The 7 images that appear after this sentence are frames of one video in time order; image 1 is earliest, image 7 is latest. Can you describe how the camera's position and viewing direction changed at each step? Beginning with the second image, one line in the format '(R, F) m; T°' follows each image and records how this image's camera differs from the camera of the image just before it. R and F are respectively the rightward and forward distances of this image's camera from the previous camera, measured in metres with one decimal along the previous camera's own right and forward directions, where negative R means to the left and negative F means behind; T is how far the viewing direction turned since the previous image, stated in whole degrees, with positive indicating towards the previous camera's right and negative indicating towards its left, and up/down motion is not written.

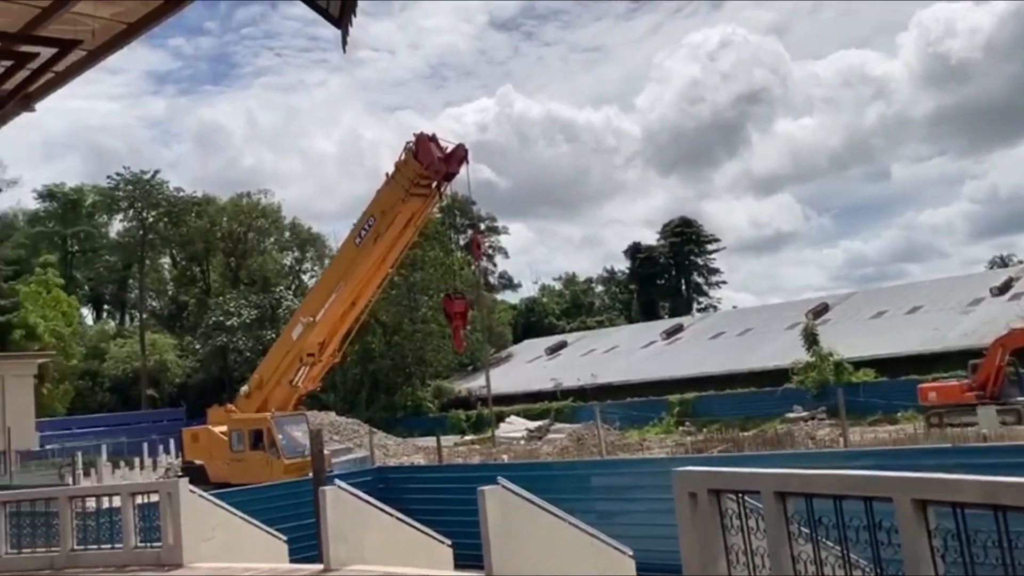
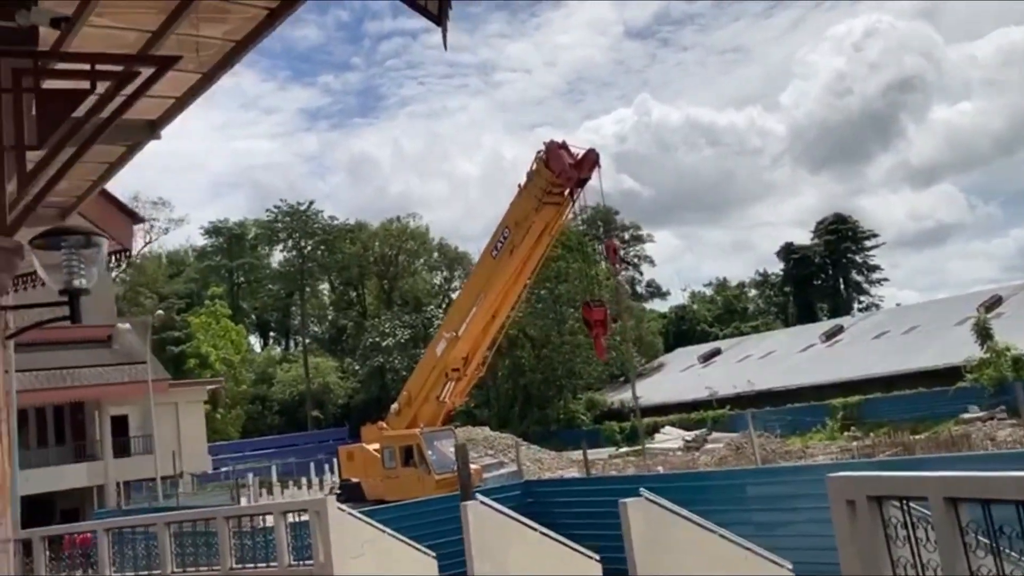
(+0.1, +0.3) m; -9°
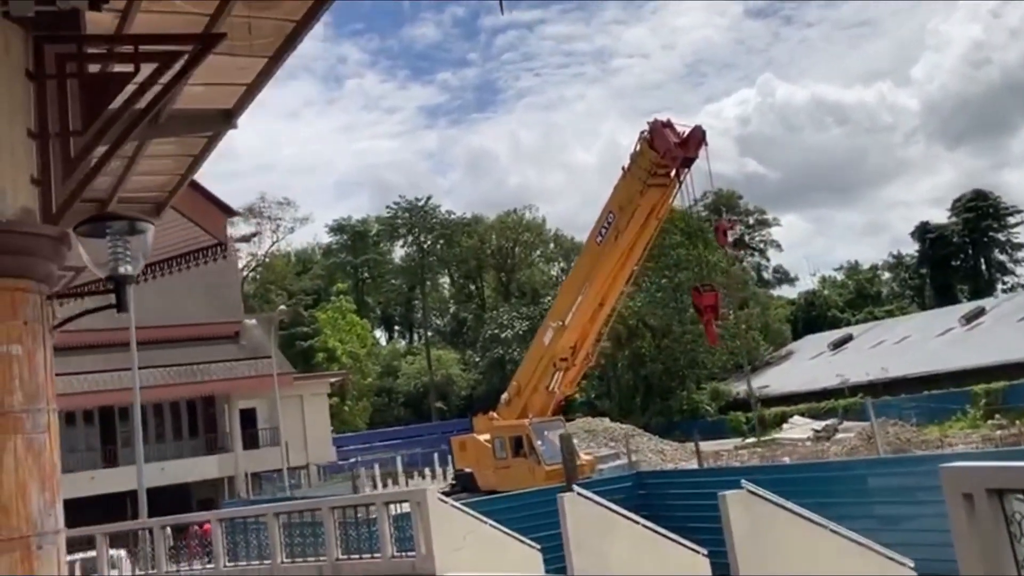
(+0.2, +0.3) m; -7°
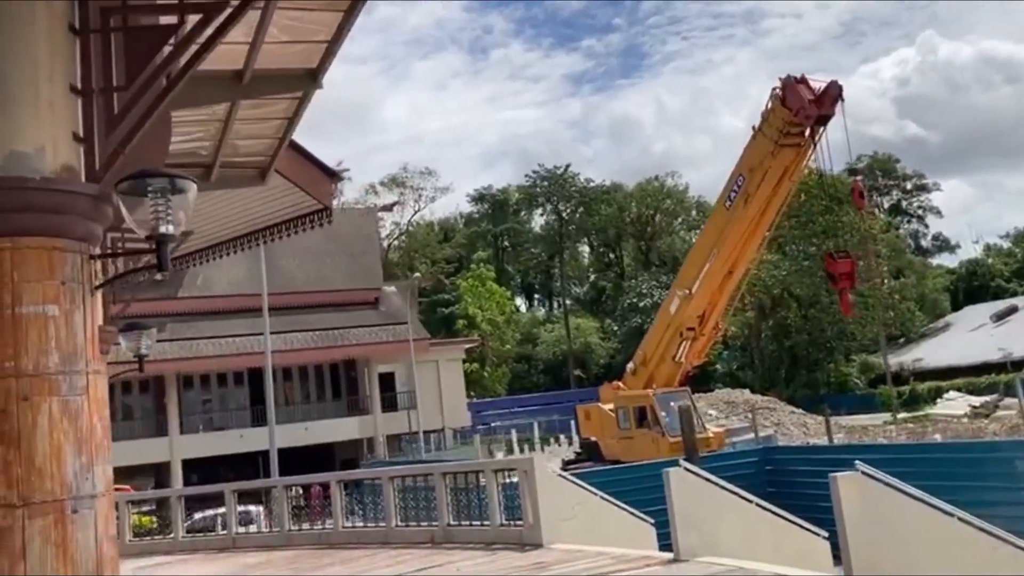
(+0.3, +0.3) m; -8°
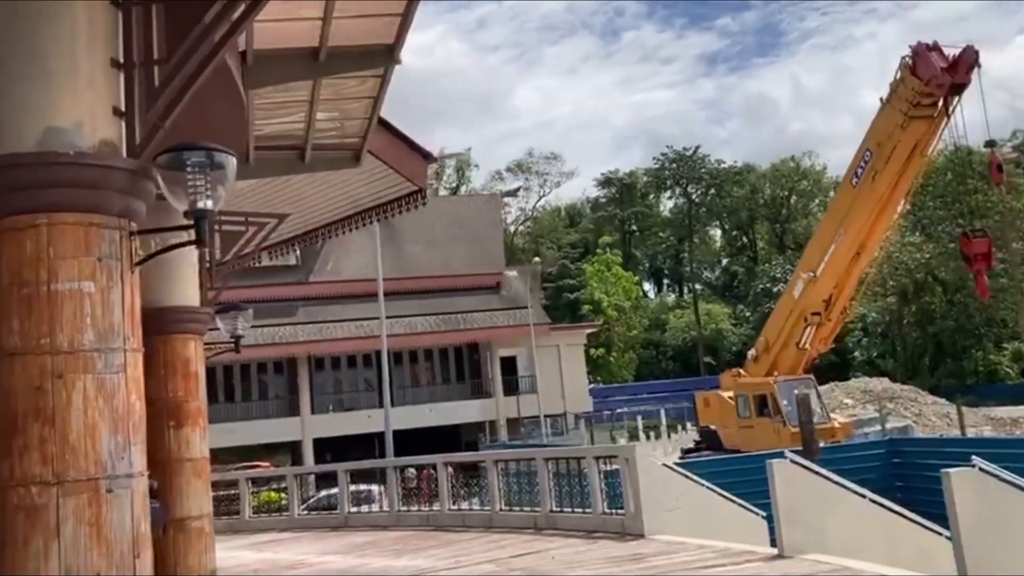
(+0.3, +0.3) m; -8°
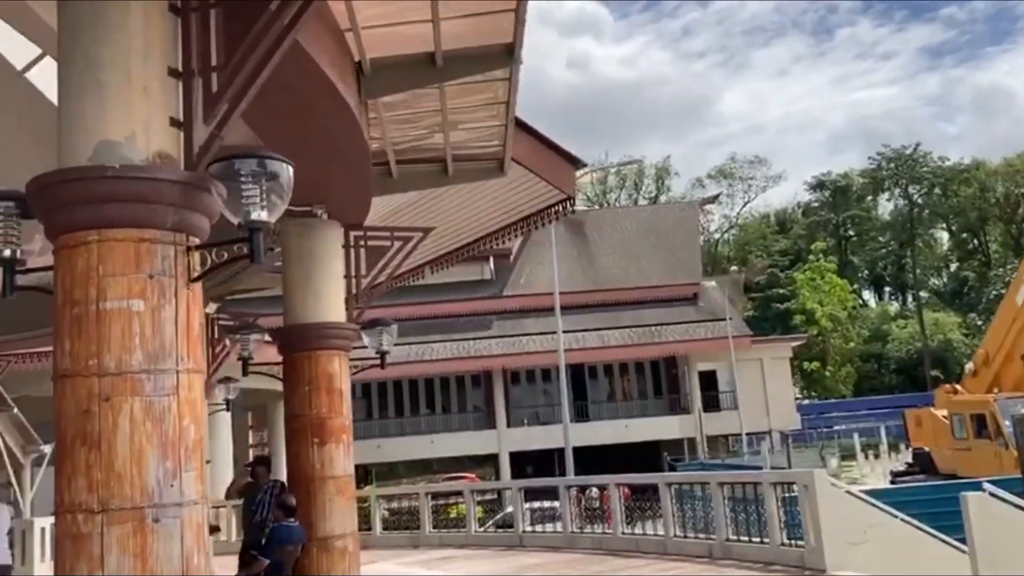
(+0.4, +0.5) m; -12°
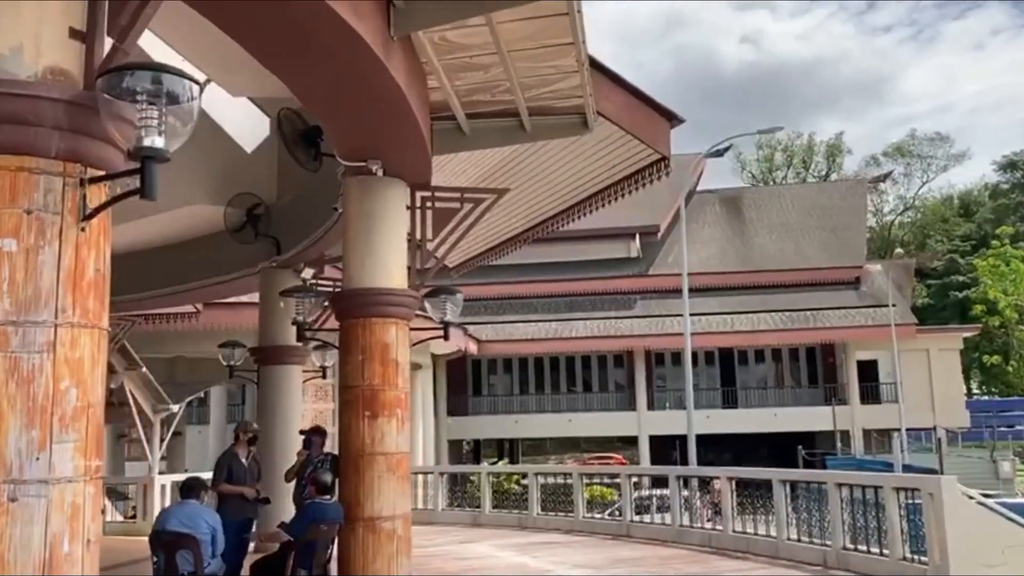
(+0.6, +0.8) m; -10°
